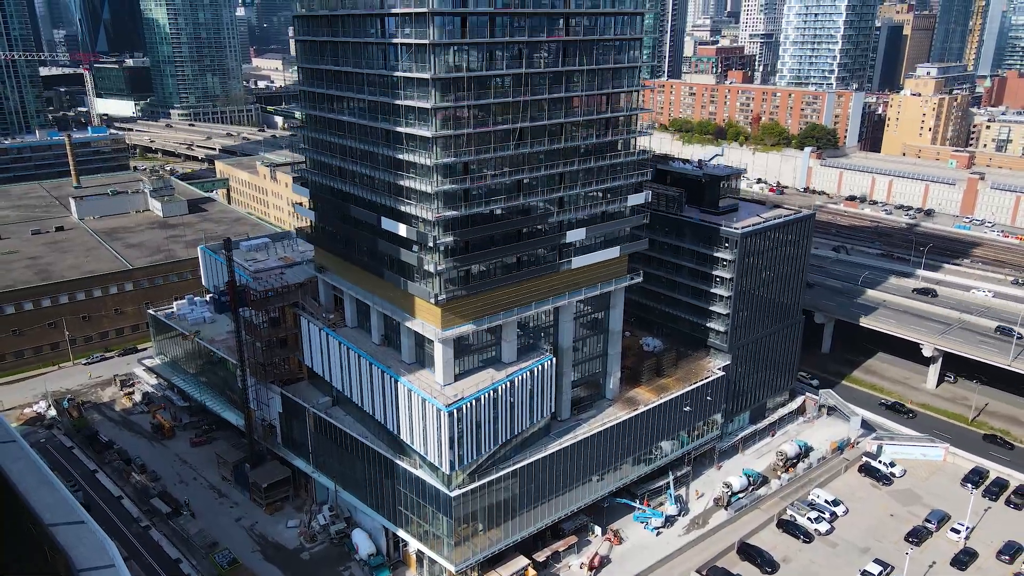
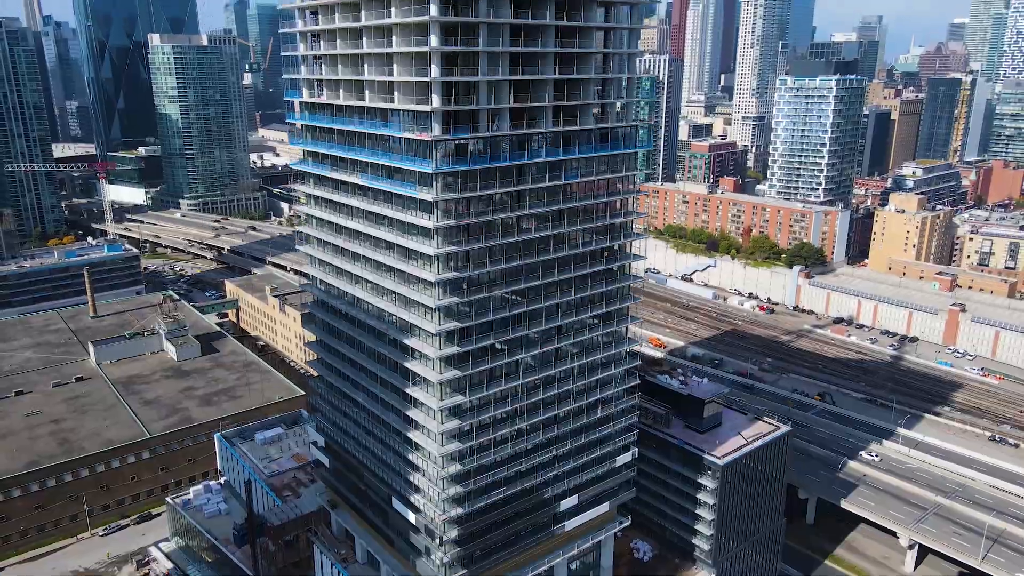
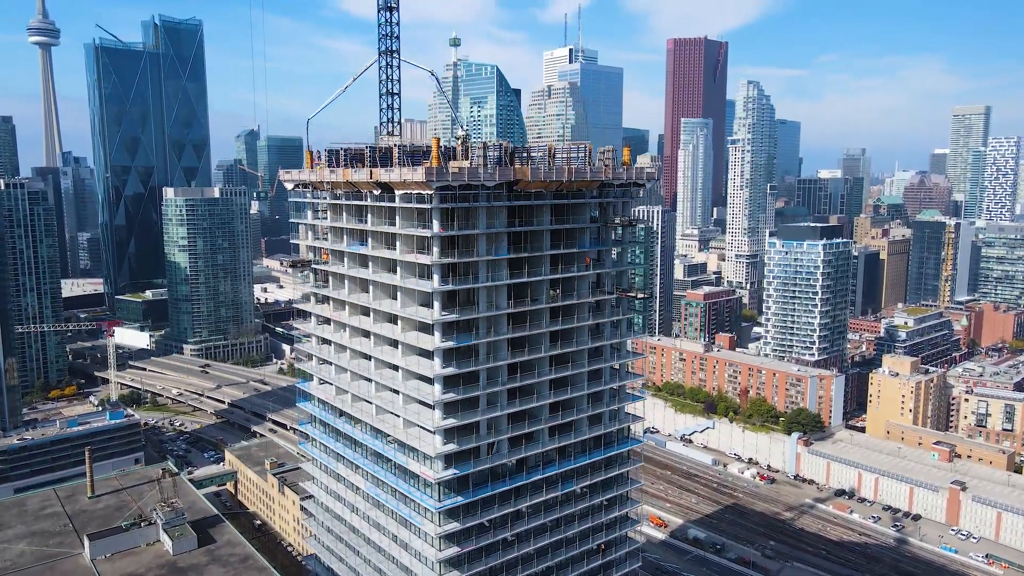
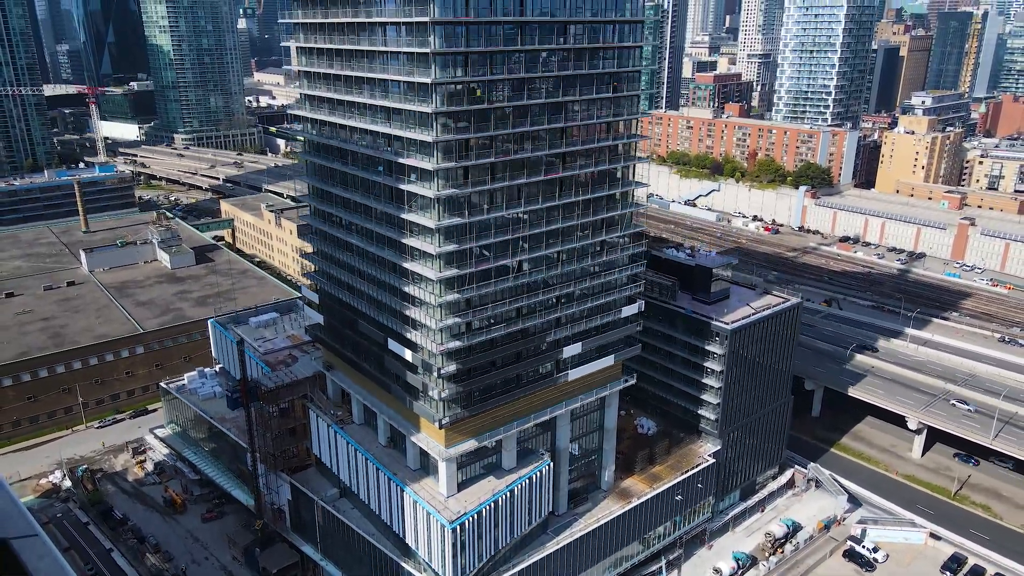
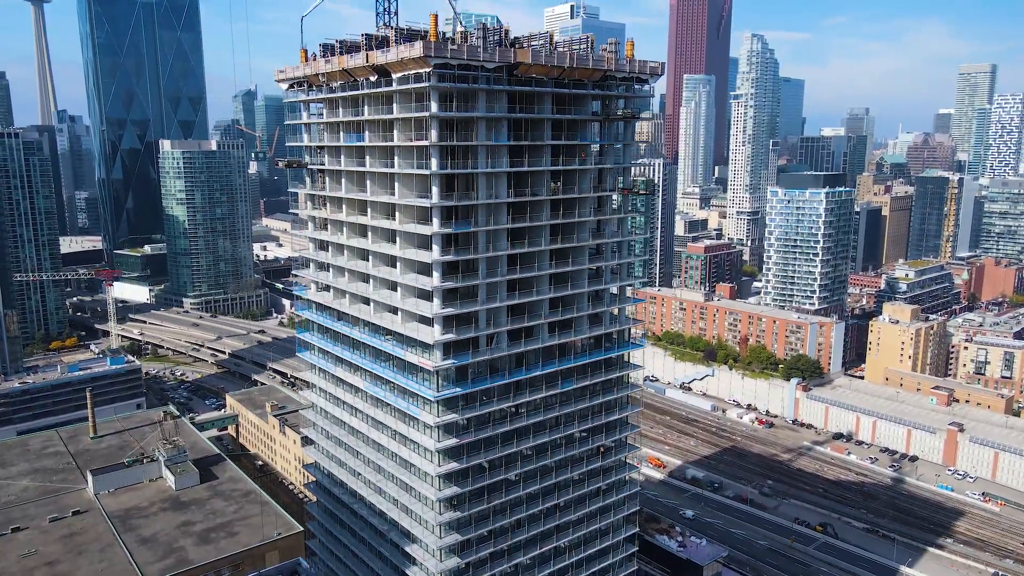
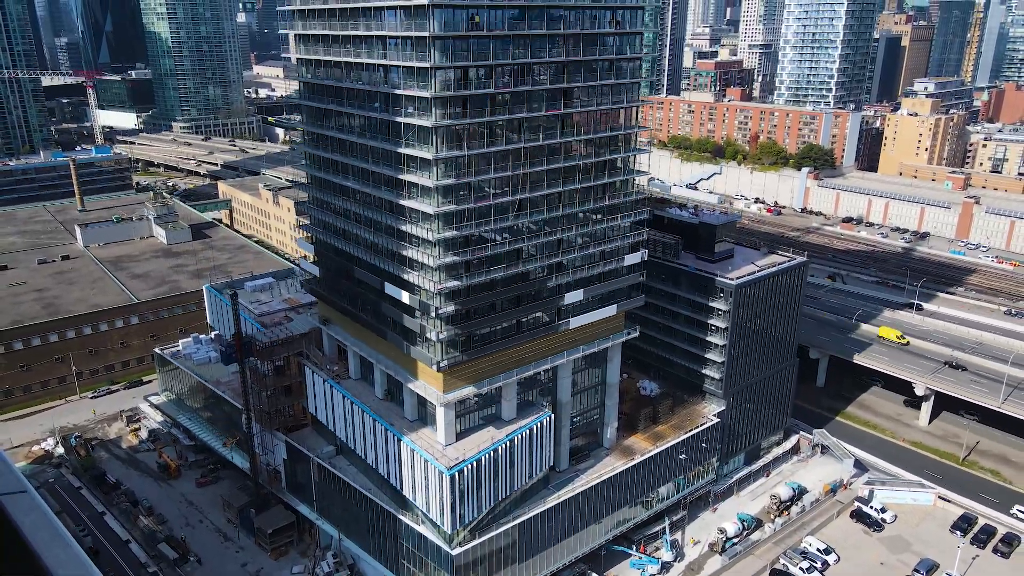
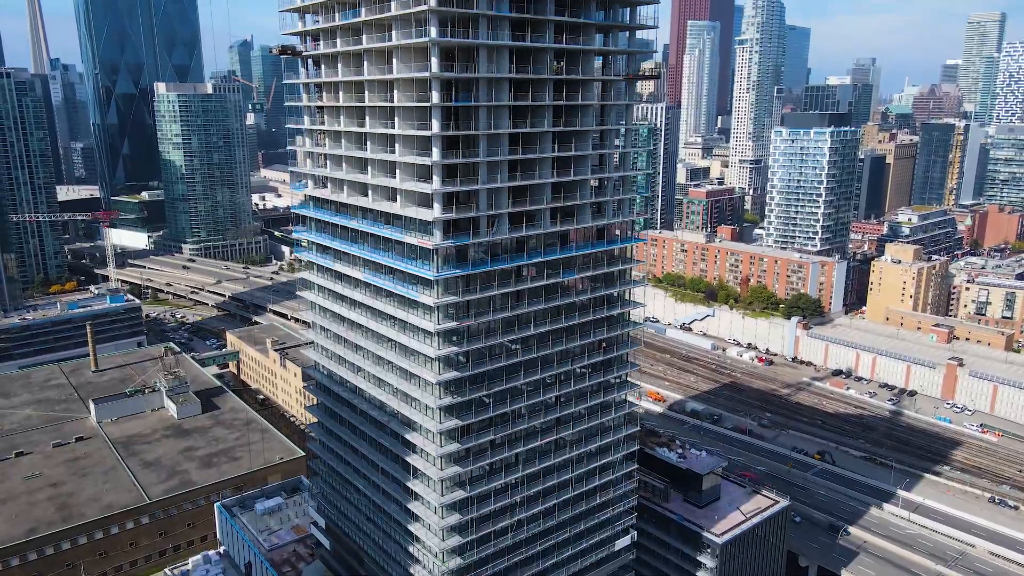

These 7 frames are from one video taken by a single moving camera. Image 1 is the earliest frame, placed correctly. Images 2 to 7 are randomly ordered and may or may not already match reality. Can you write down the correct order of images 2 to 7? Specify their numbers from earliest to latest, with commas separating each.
6, 4, 2, 7, 5, 3
